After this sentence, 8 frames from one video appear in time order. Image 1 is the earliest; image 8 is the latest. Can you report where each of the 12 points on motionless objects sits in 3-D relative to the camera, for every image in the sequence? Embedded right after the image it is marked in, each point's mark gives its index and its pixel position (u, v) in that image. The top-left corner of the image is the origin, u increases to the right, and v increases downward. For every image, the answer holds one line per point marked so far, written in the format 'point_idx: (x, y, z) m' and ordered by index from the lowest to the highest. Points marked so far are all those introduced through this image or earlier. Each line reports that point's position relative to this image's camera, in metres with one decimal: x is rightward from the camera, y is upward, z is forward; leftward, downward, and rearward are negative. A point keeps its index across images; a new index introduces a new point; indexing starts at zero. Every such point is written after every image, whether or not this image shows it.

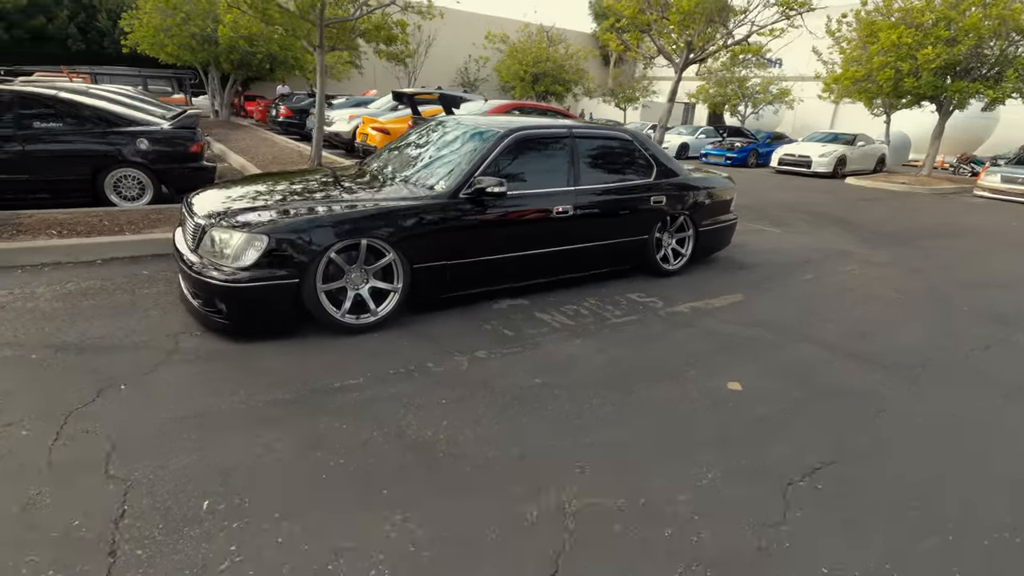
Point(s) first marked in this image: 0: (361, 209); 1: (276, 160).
0: (-1.2, +0.6, +3.9) m
1: (-5.2, +2.9, +11.8) m
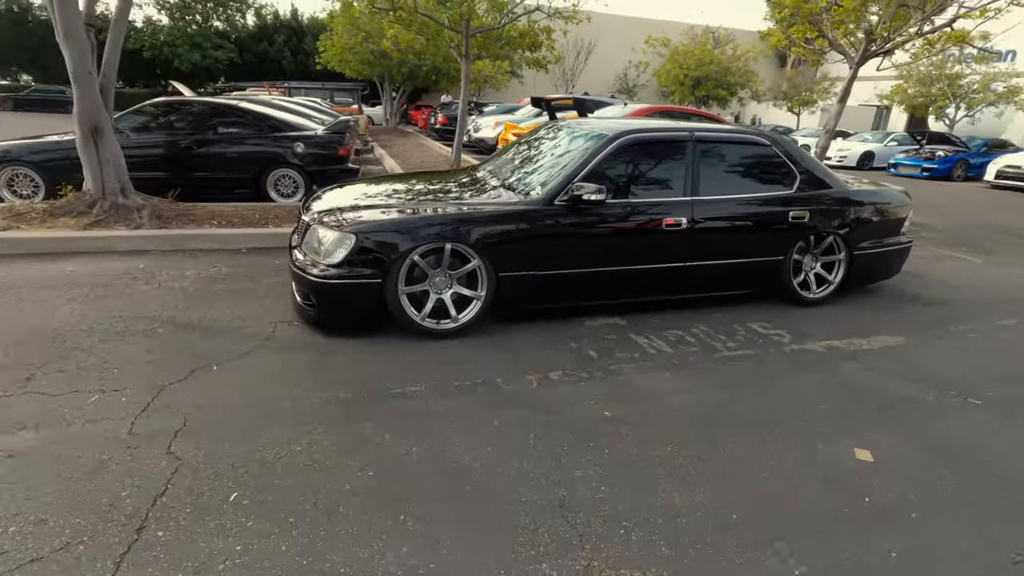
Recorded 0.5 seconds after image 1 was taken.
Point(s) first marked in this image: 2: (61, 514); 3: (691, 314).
0: (-0.5, +0.5, +3.8) m
1: (-2.1, +2.9, +12.6) m
2: (-1.8, -0.9, +2.2) m
3: (+1.5, -0.2, +4.6) m
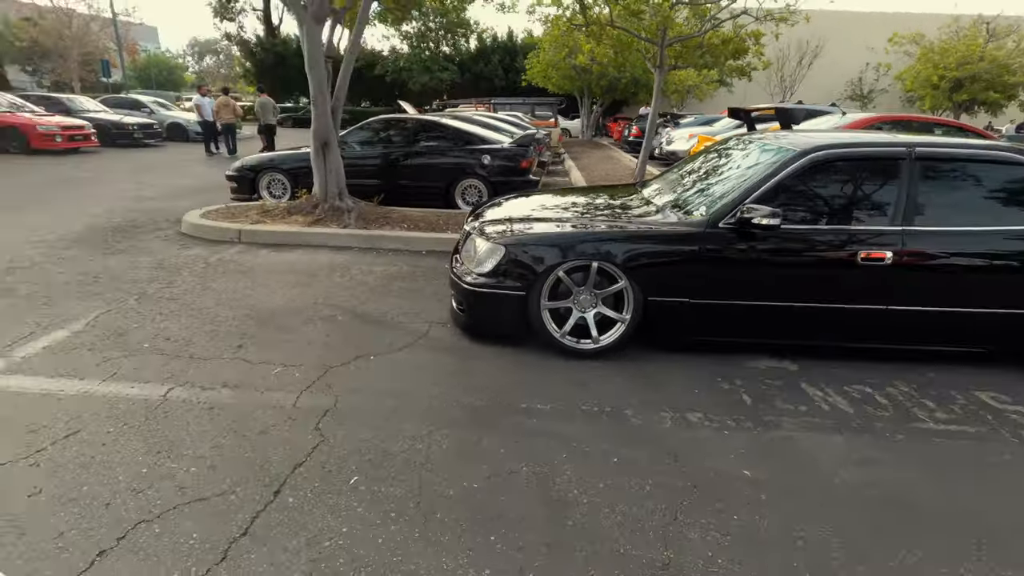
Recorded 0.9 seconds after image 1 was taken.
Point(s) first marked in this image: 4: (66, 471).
0: (+0.6, +0.4, +3.7) m
1: (+2.2, +2.6, +12.5) m
2: (-1.4, -0.9, +2.6) m
3: (+2.6, -0.6, +3.8) m
4: (-2.1, -0.9, +2.5) m
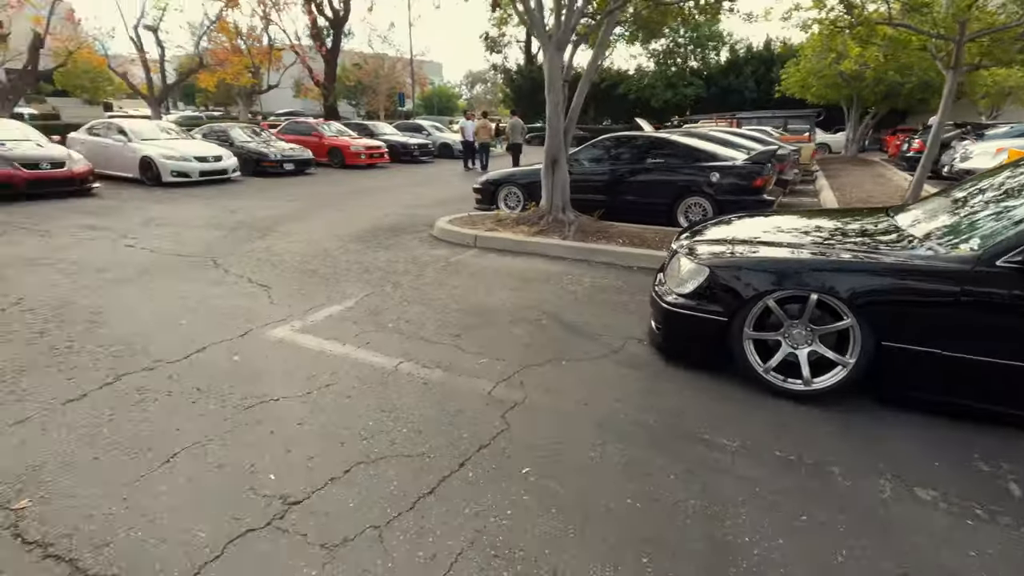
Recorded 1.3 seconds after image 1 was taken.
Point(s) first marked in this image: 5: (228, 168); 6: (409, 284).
0: (+1.9, +0.2, +3.3) m
1: (+7.2, +1.8, +10.7) m
2: (-0.5, -0.8, +3.0) m
3: (+3.7, -1.0, +2.5) m
4: (-1.1, -0.7, +3.2) m
5: (-7.9, +3.4, +14.9) m
6: (-1.1, +0.1, +5.8) m
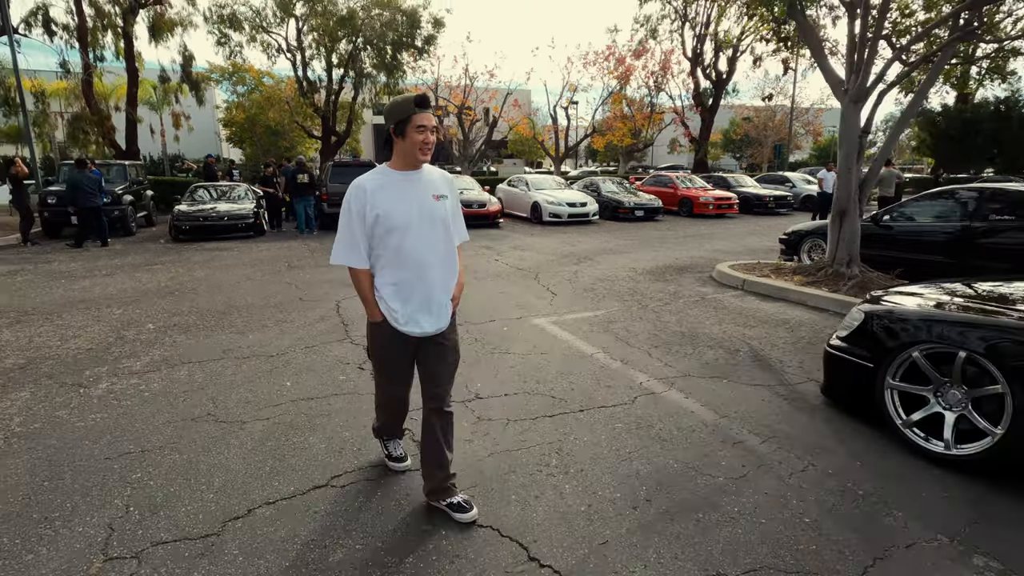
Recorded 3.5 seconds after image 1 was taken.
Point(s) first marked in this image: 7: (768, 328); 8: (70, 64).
0: (+2.7, -0.2, +3.1) m
1: (+11.6, -0.2, +5.7) m
2: (+0.5, -0.8, +4.3) m
3: (+3.4, -1.4, +1.3) m
4: (+0.1, -0.7, +4.9) m
5: (+2.7, +2.6, +18.4) m
6: (+1.9, -0.3, +6.9) m
7: (+2.8, -0.5, +5.9) m
8: (-15.2, +7.8, +18.4) m
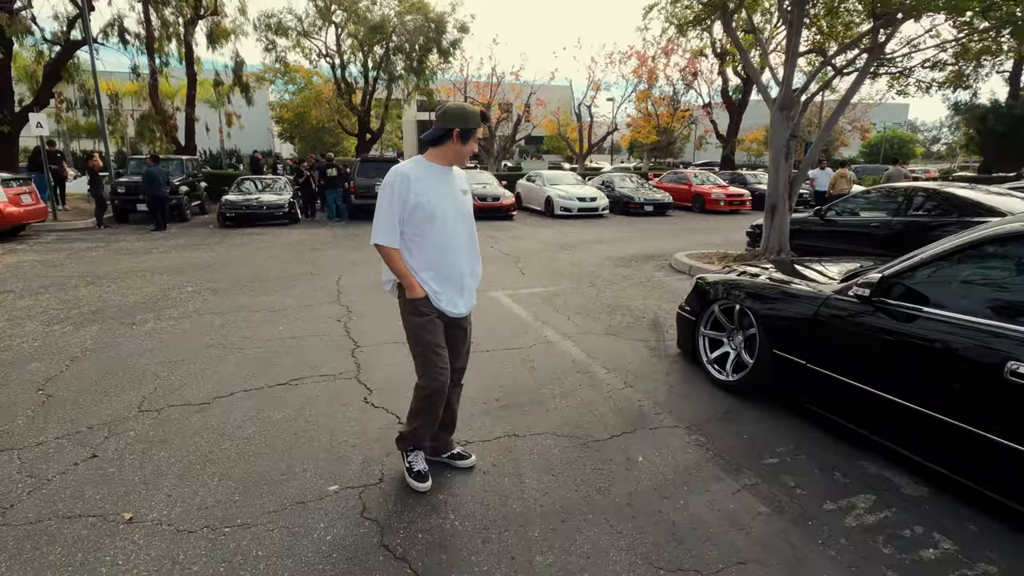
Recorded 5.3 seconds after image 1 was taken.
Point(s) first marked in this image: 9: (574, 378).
0: (+1.9, +0.1, +4.2) m
1: (+10.9, -0.2, +6.0) m
2: (-0.2, -0.5, +5.6) m
3: (+2.4, -1.2, +2.4) m
4: (-0.5, -0.4, +6.2) m
5: (+3.2, +2.9, +19.4) m
6: (+1.3, 0.0, +8.0) m
7: (+2.2, -0.2, +7.0) m
8: (-14.5, +8.6, +20.8) m
9: (+0.5, -0.8, +4.5) m
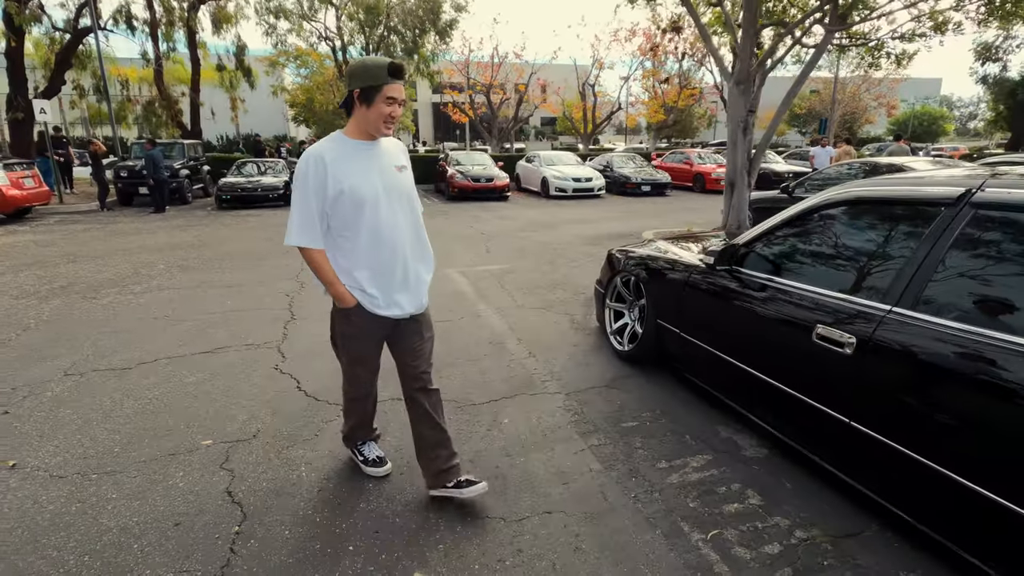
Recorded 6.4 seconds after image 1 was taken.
0: (+1.1, +0.3, +4.3) m
1: (+10.2, +0.1, +5.7) m
2: (-0.9, -0.3, +5.8) m
3: (+1.5, -1.1, +2.5) m
4: (-1.2, -0.1, +6.4) m
5: (+3.0, +3.6, +19.3) m
6: (+0.7, +0.4, +8.1) m
7: (+1.6, +0.1, +7.1) m
8: (-14.6, +9.3, +21.3) m
9: (-0.3, -0.5, +4.7) m
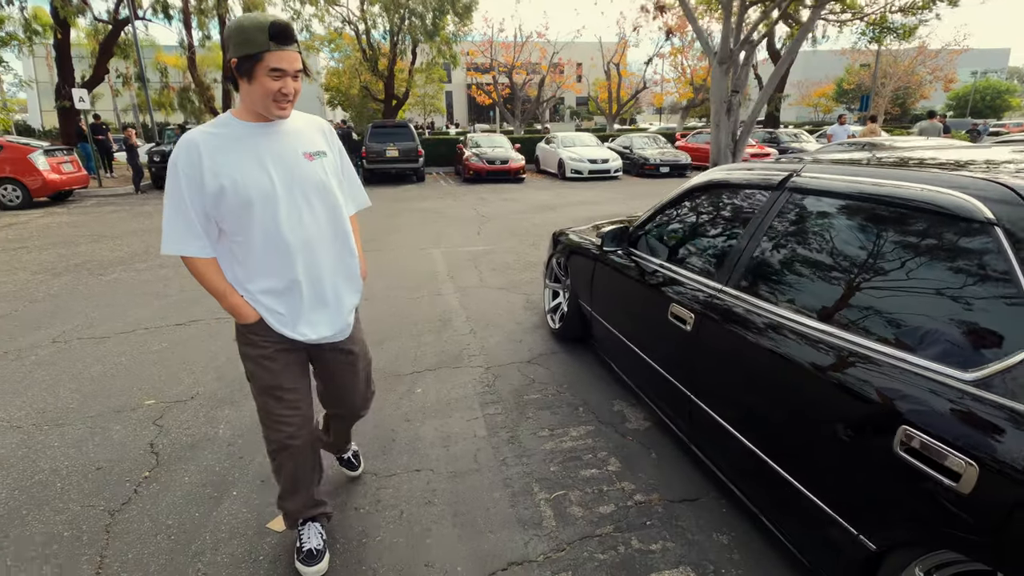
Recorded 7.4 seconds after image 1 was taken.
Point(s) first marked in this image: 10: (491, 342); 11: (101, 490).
0: (+0.5, +0.4, +4.4) m
1: (+9.7, +0.2, +5.2) m
2: (-1.3, 0.0, +6.0) m
3: (+0.9, -1.0, +2.6) m
4: (-1.6, +0.1, +6.7) m
5: (+3.6, +4.3, +19.1) m
6: (+0.5, +0.7, +8.3) m
7: (+1.2, +0.3, +7.2) m
8: (-13.8, +10.2, +22.2) m
9: (-0.8, -0.3, +4.9) m
10: (-0.2, -0.5, +4.5) m
11: (-2.1, -1.0, +2.7) m
